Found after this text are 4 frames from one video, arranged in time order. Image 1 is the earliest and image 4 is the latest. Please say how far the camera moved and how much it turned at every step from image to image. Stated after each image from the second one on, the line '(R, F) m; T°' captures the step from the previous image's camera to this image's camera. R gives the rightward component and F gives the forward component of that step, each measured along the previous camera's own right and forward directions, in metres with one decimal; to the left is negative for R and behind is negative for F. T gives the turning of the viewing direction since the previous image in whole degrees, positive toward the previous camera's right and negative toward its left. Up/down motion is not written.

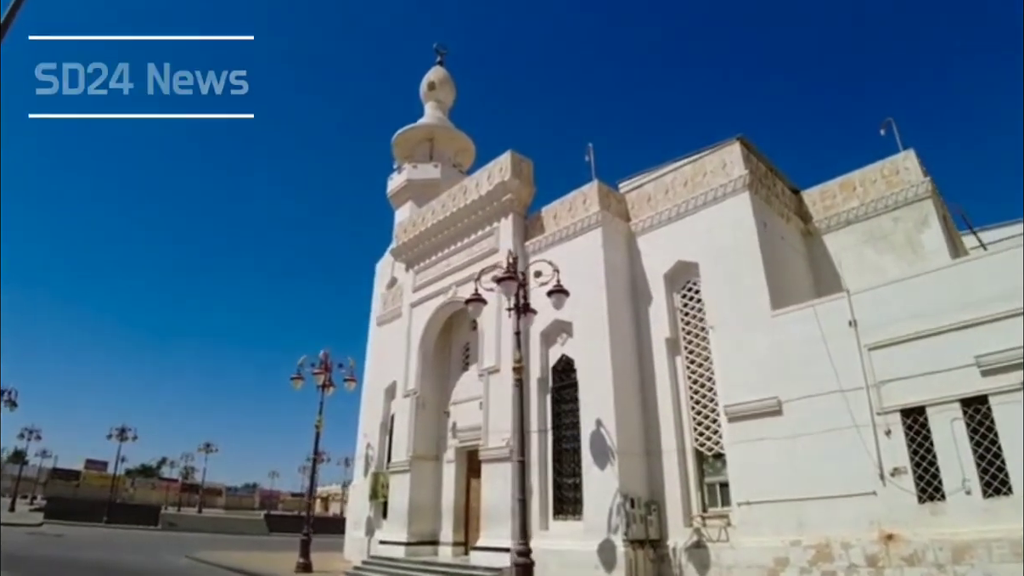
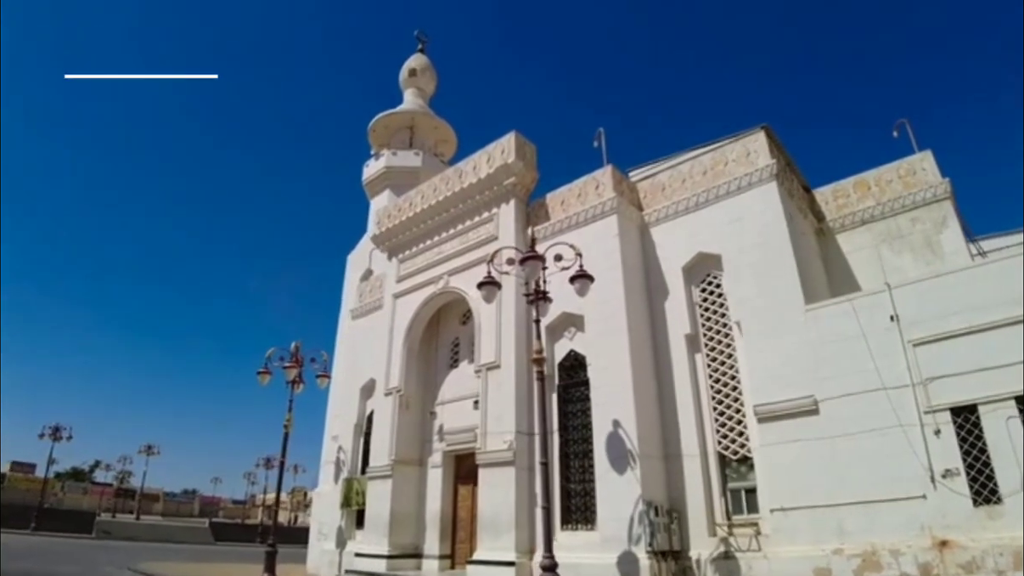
(-0.9, +0.9) m; +4°
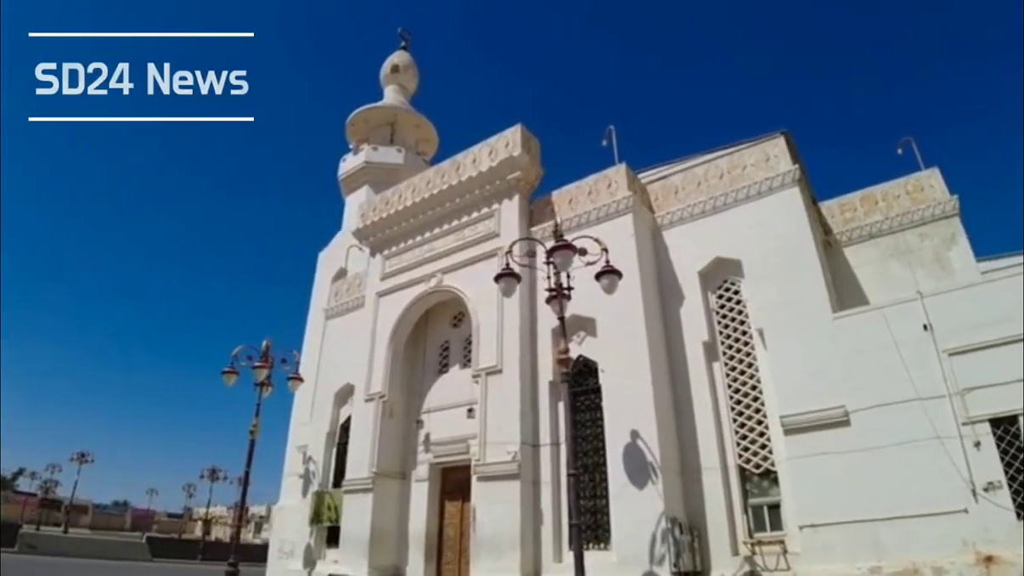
(-0.8, +0.7) m; +4°
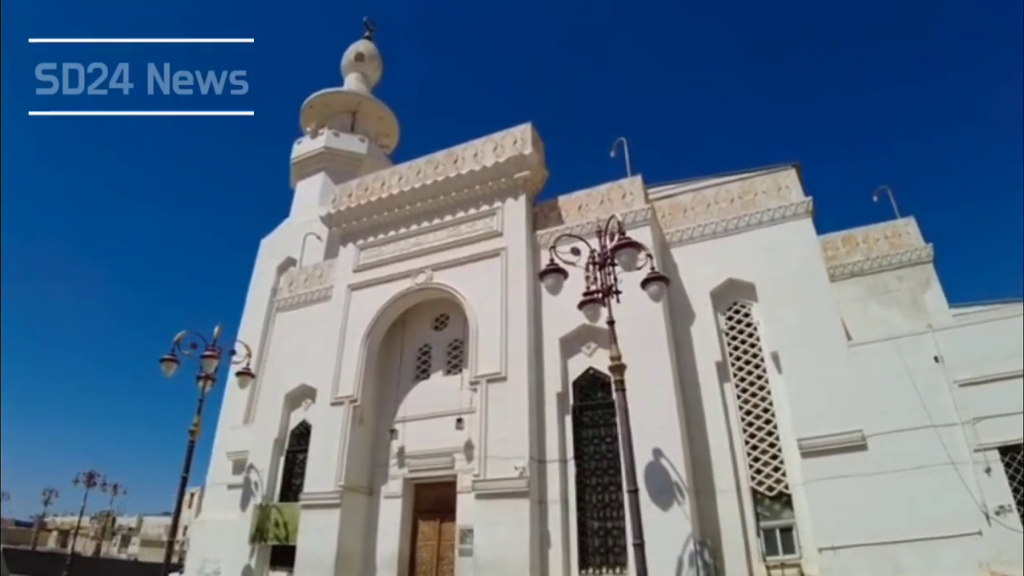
(-1.6, +0.7) m; +9°
